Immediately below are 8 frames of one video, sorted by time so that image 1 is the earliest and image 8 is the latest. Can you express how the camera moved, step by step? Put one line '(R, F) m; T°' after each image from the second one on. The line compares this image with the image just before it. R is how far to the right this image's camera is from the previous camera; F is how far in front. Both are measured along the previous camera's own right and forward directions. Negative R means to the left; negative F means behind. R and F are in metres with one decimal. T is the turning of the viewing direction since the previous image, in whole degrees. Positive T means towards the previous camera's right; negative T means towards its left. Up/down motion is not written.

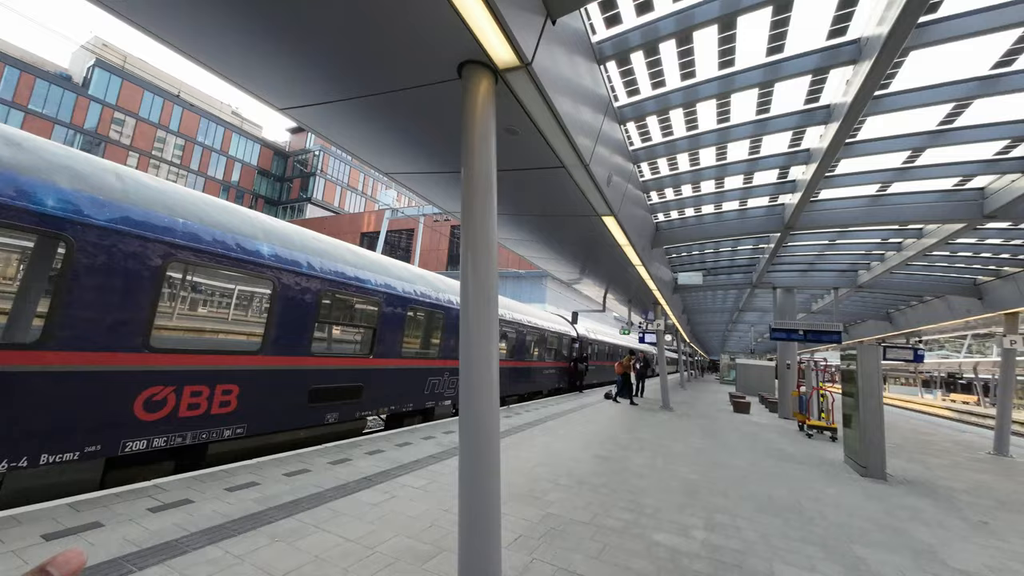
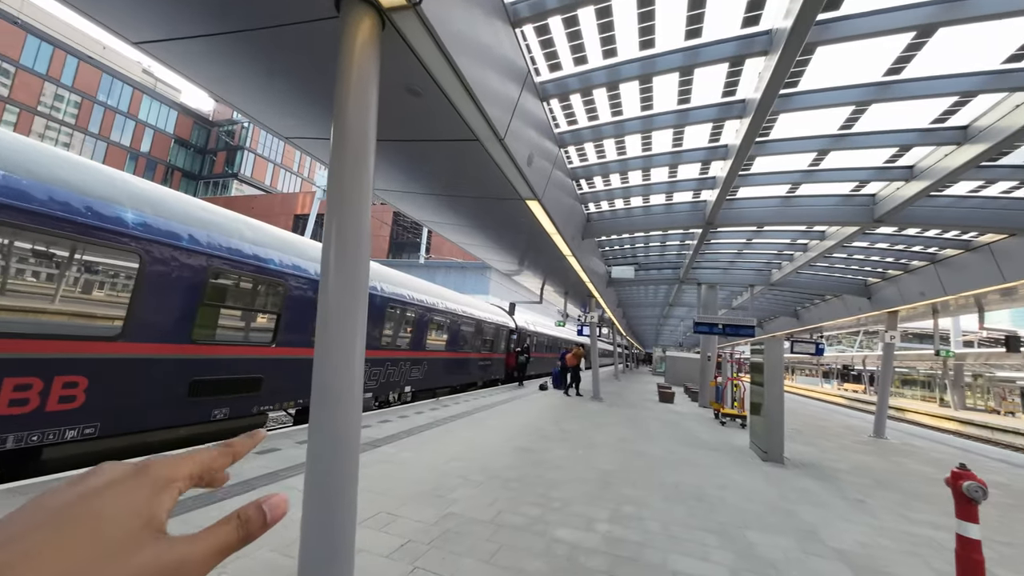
(+0.3, +0.3) m; +8°
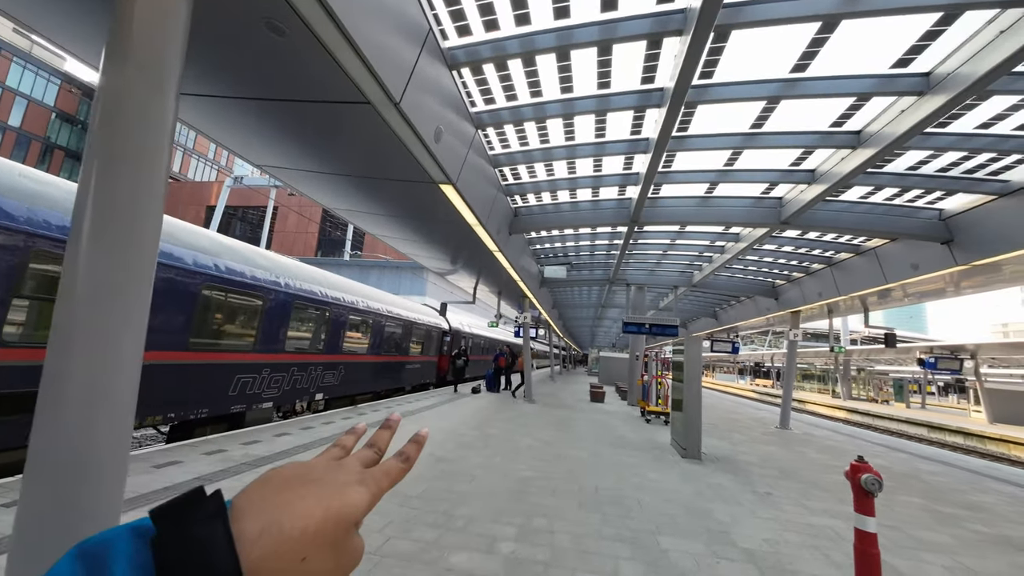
(+0.3, +0.5) m; +8°
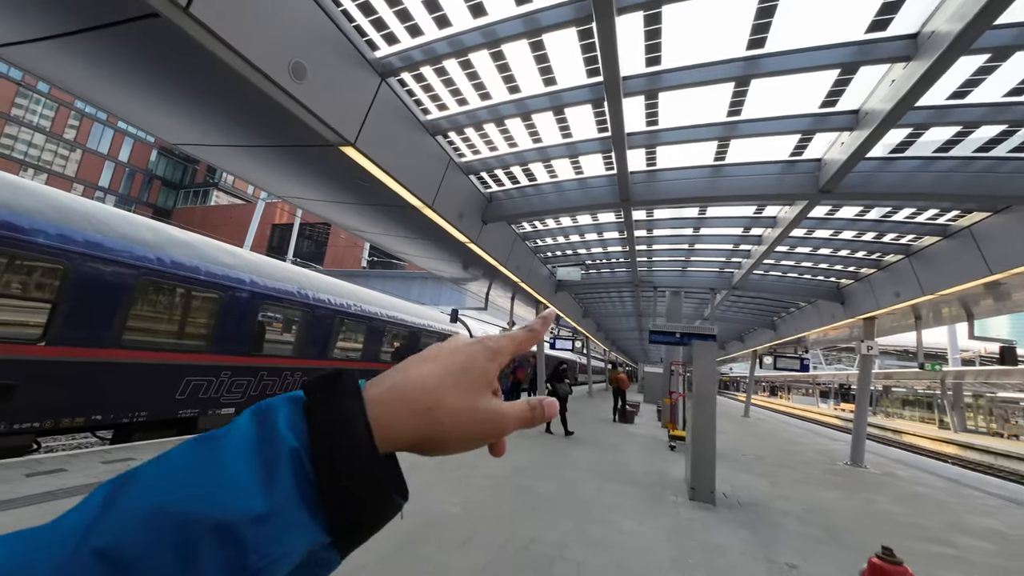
(+1.5, +1.4) m; -9°
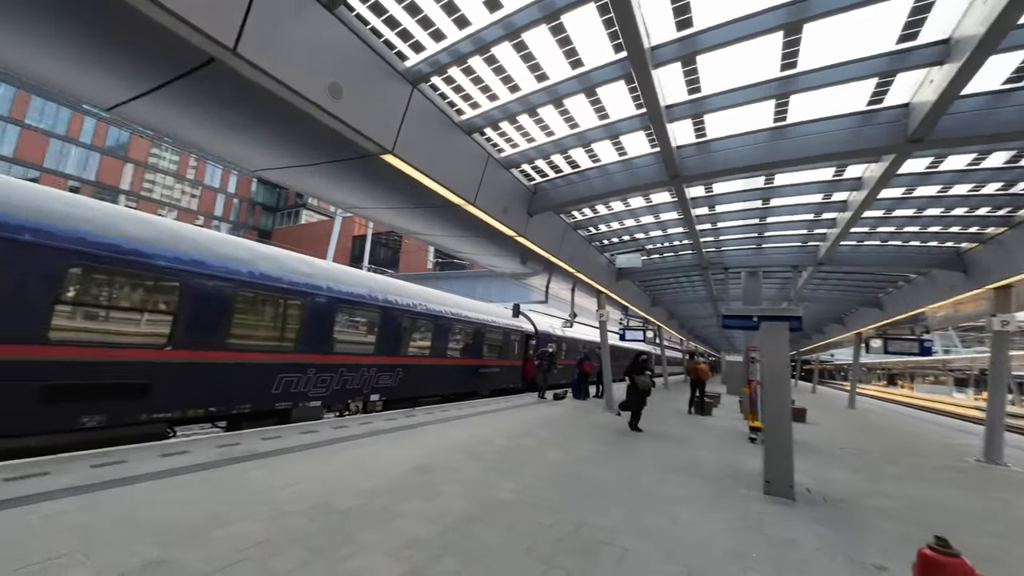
(+0.4, 0.0) m; -10°
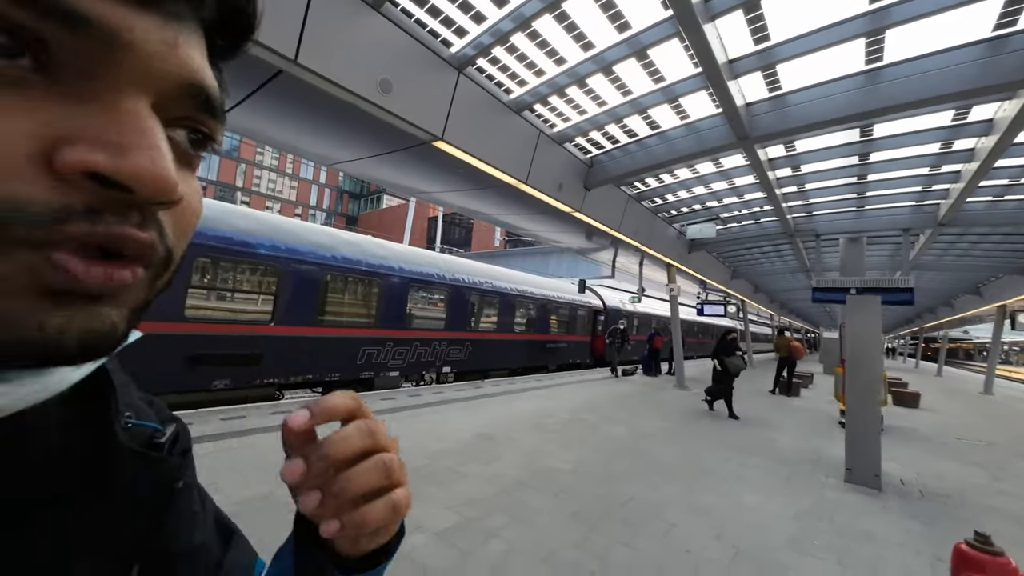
(+0.3, 0.0) m; -11°
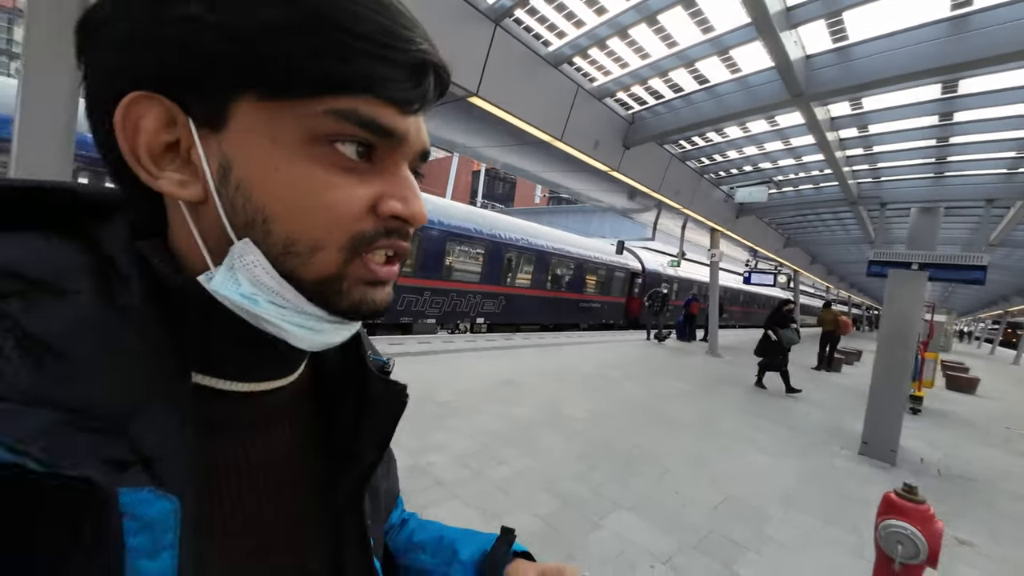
(+0.2, -0.1) m; -6°
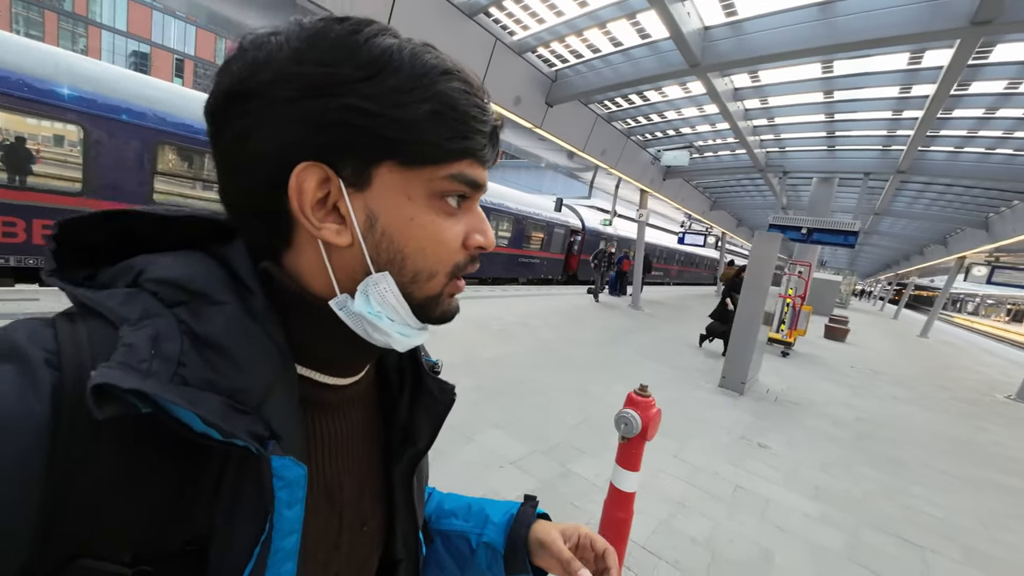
(+0.4, -0.3) m; +6°
